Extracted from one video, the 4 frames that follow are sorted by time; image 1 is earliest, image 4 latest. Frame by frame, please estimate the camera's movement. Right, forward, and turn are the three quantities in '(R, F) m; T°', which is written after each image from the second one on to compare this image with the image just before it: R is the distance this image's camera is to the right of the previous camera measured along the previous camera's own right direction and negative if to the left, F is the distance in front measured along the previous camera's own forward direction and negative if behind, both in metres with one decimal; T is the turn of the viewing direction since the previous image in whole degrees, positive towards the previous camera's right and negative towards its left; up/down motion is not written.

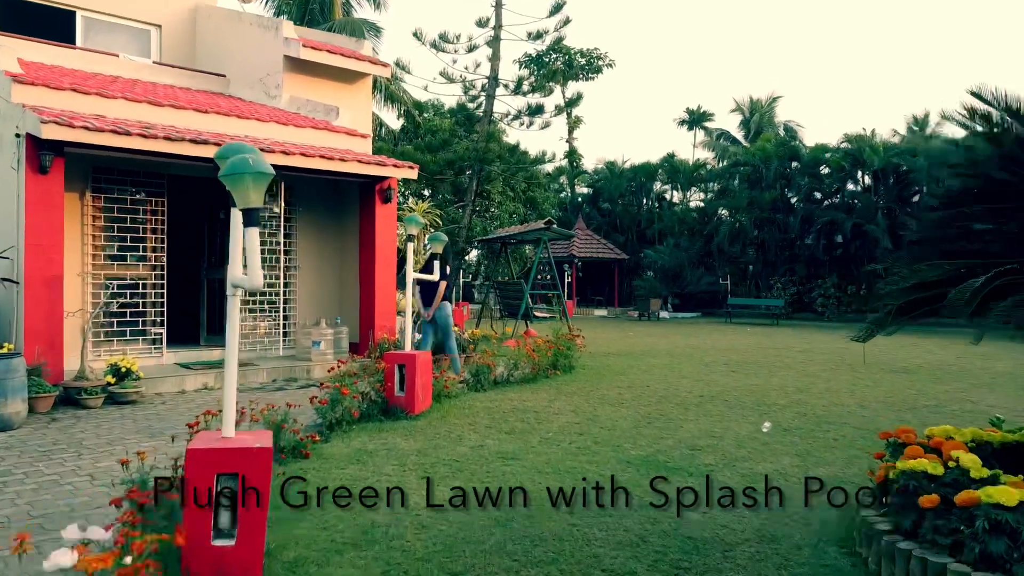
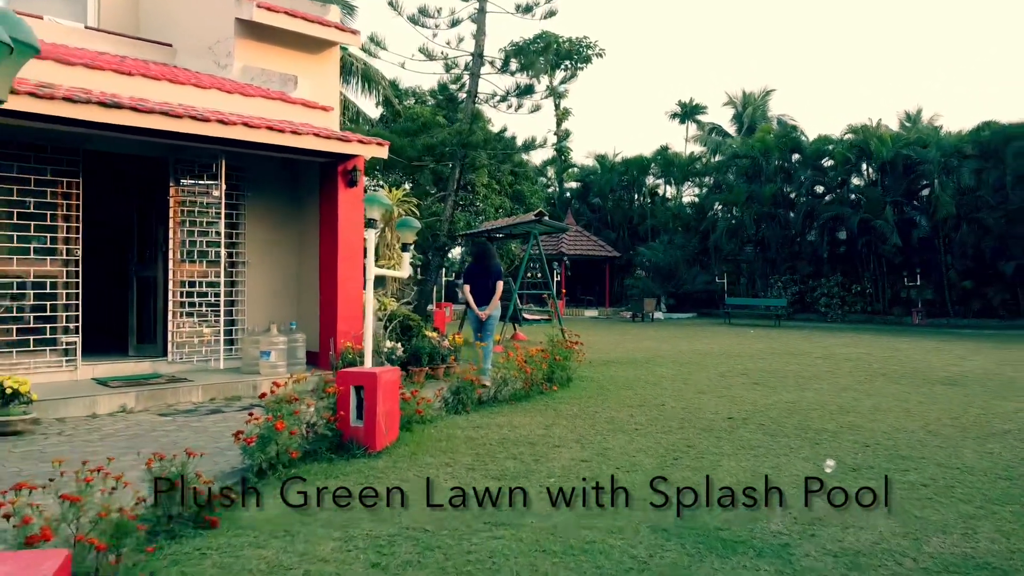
(0.0, +1.6) m; +1°
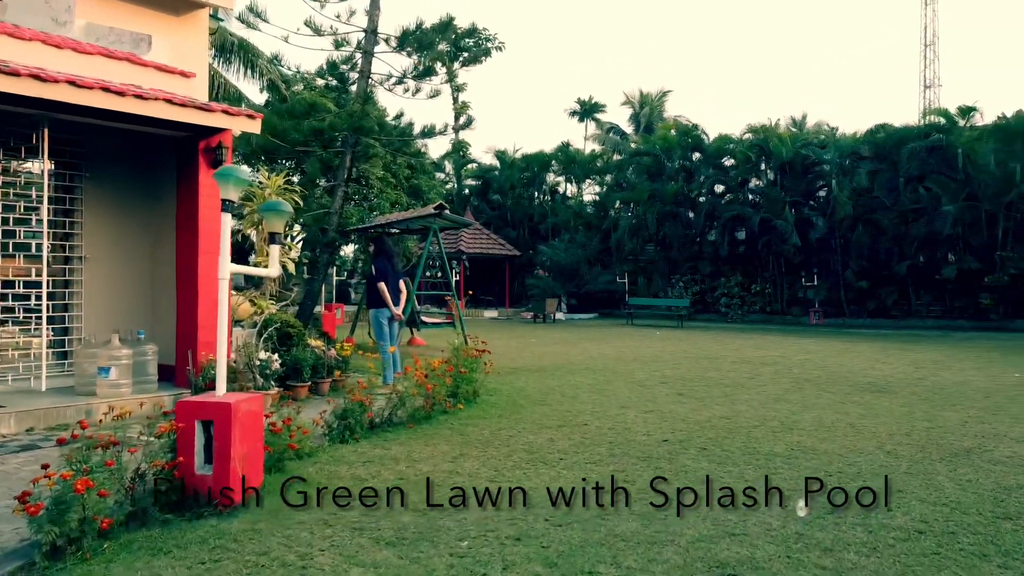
(0.0, +1.2) m; +7°
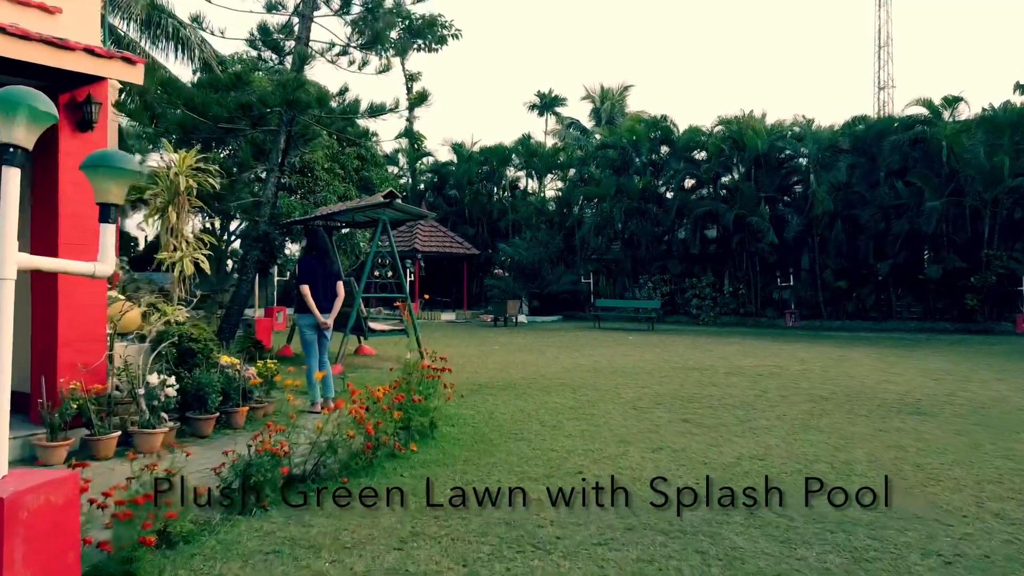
(-0.1, +1.8) m; +3°
